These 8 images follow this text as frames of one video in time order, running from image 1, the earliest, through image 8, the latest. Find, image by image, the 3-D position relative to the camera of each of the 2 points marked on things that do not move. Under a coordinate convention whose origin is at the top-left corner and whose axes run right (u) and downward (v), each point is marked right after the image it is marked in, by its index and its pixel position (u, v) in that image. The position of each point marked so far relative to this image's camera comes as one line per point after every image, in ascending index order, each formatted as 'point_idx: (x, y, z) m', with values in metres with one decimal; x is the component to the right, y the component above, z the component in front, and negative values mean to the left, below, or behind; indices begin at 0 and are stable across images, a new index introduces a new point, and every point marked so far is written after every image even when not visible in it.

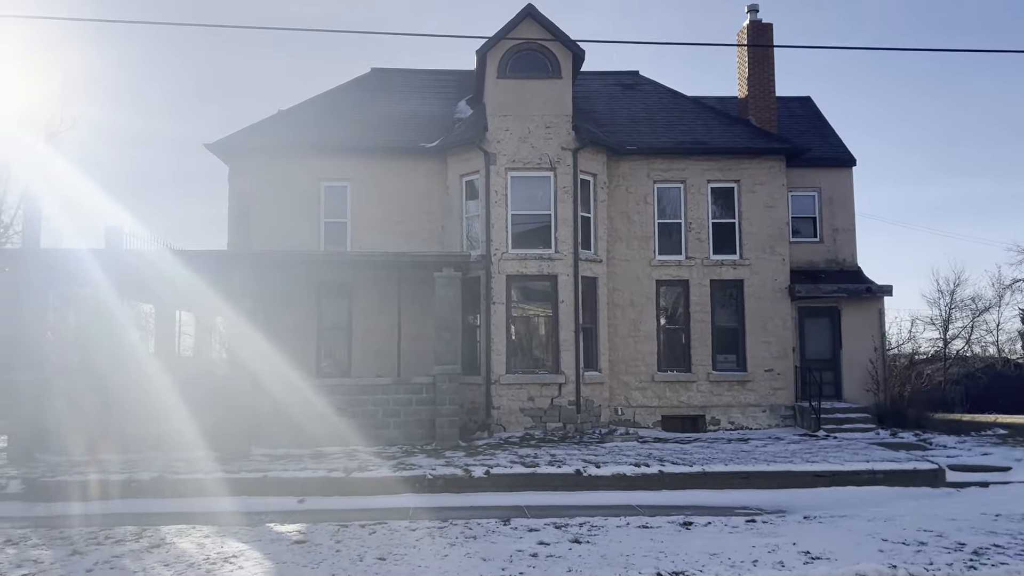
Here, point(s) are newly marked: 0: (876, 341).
0: (+6.8, -1.0, +15.4) m
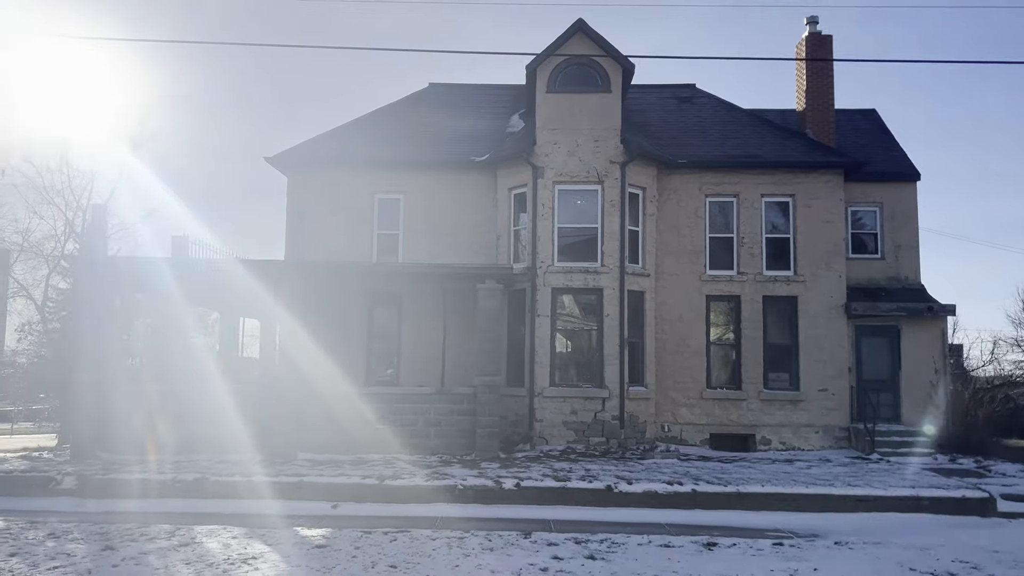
0: (+7.7, -1.3, +14.8) m
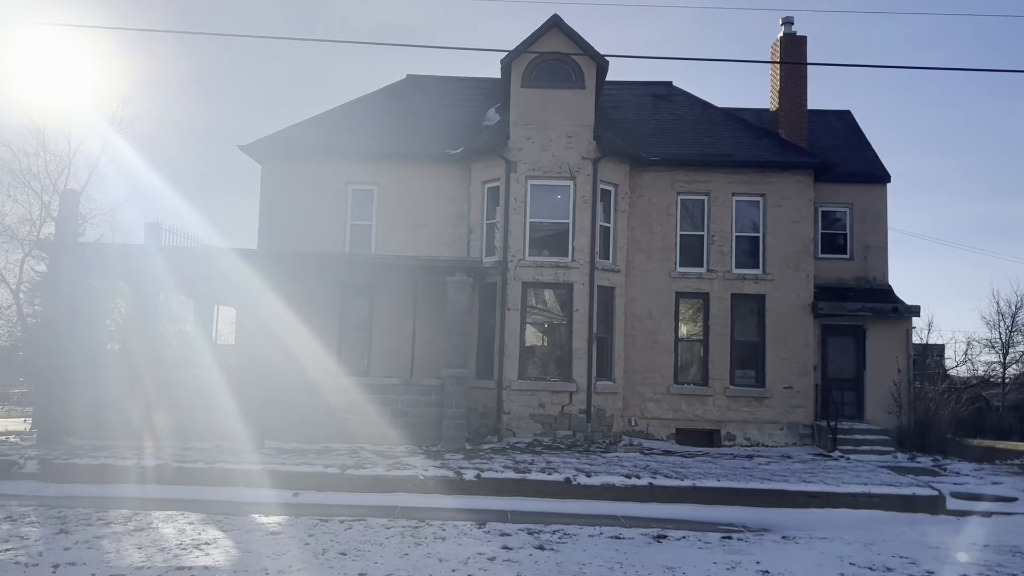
0: (+7.1, -1.3, +15.1) m
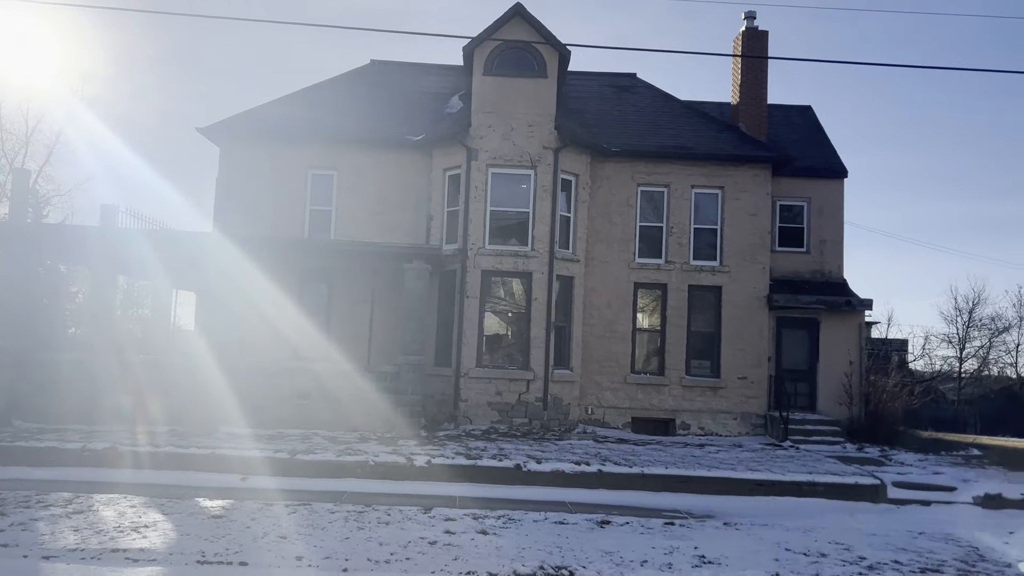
0: (+6.4, -1.2, +15.4) m
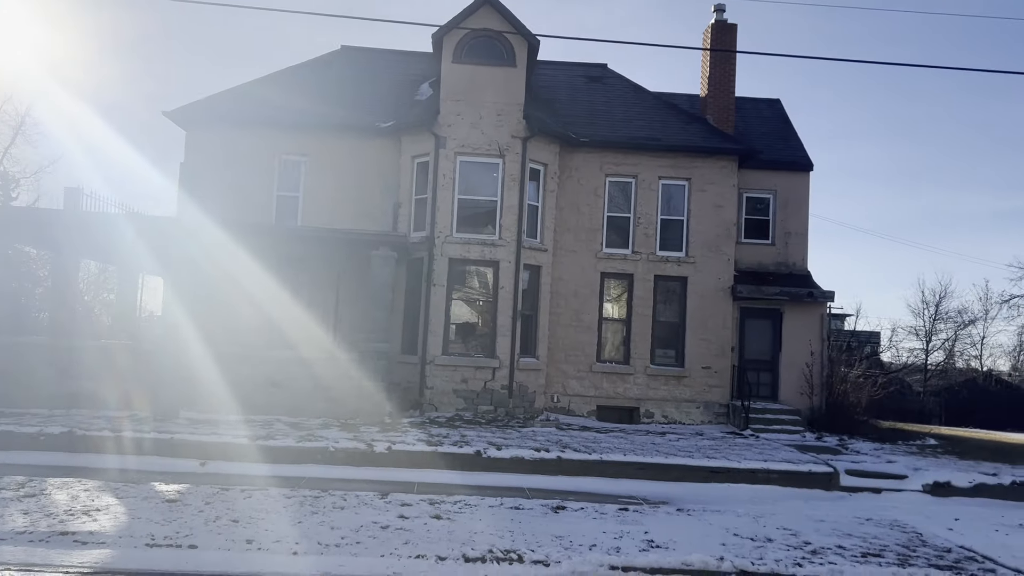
0: (+5.7, -1.1, +15.6) m
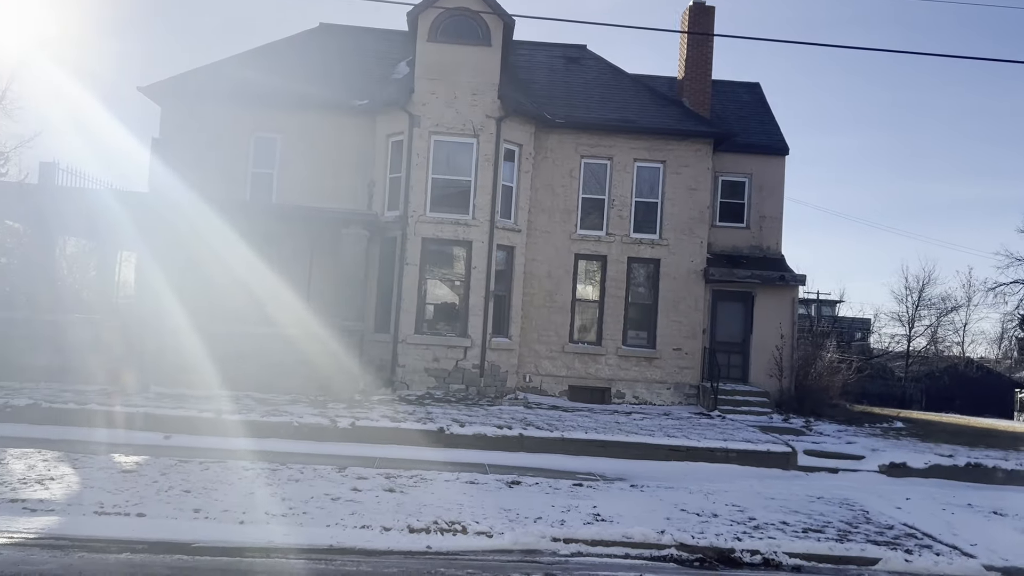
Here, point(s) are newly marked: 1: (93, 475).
0: (+5.2, -0.8, +15.8) m
1: (-3.6, -1.6, +7.2) m
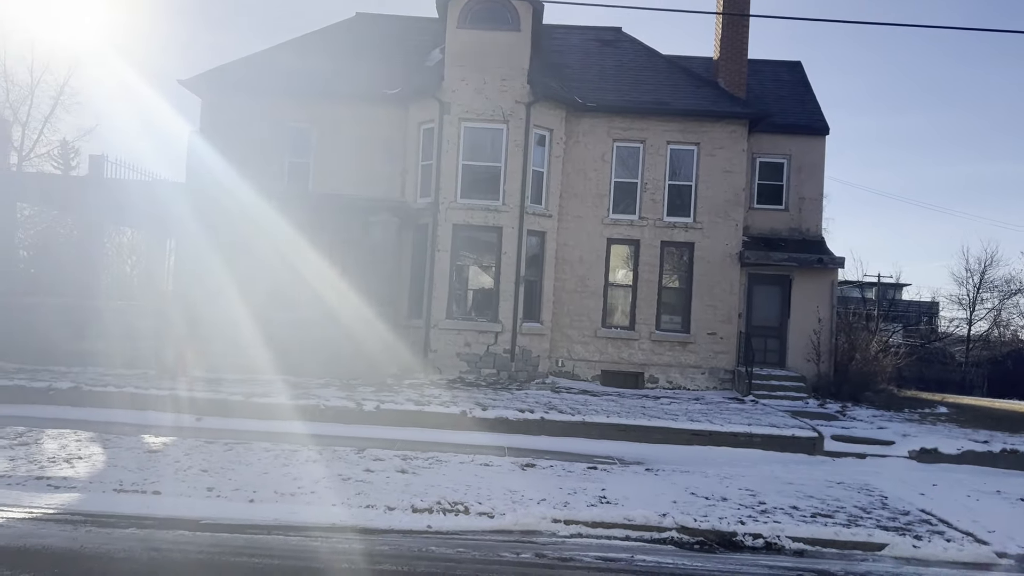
0: (+5.9, -0.4, +15.5) m
1: (-3.6, -1.5, +7.5) m
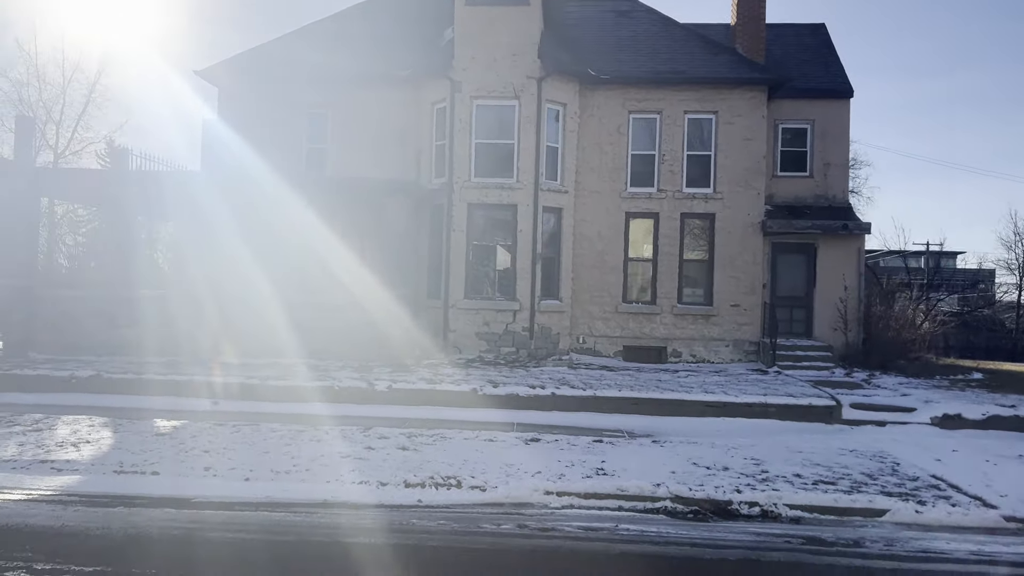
0: (+6.2, +0.2, +15.1) m
1: (-3.6, -1.4, +7.6) m
